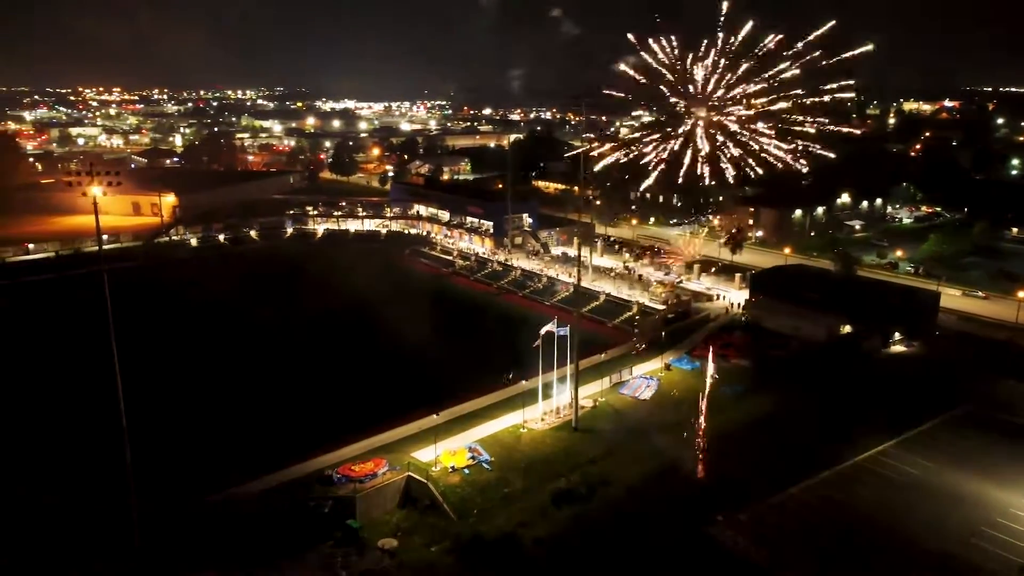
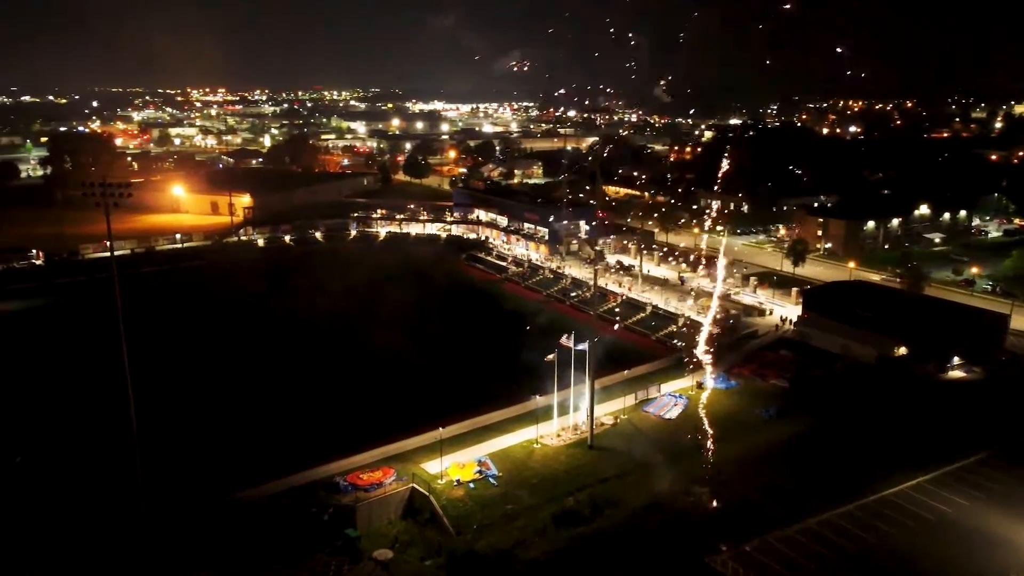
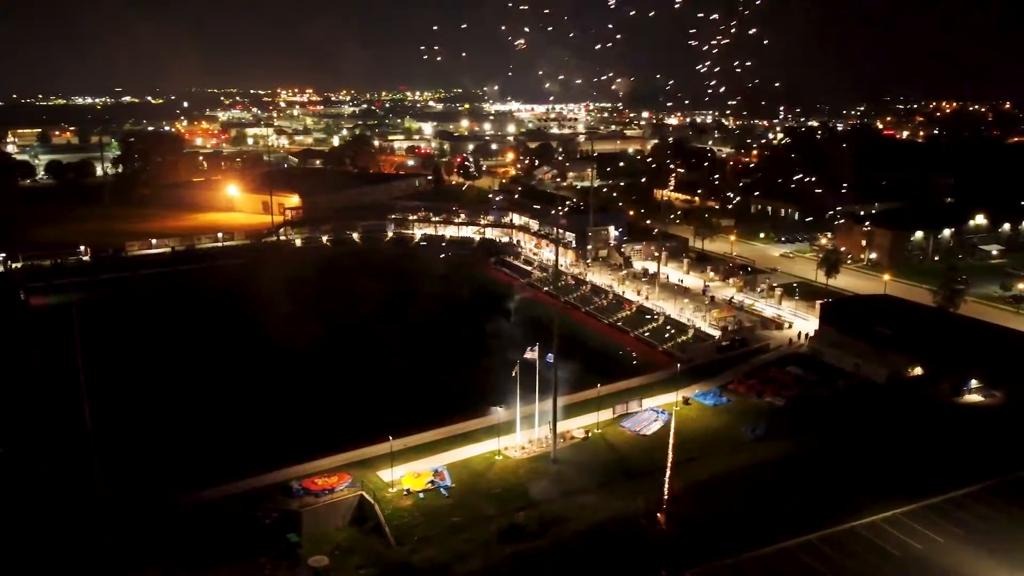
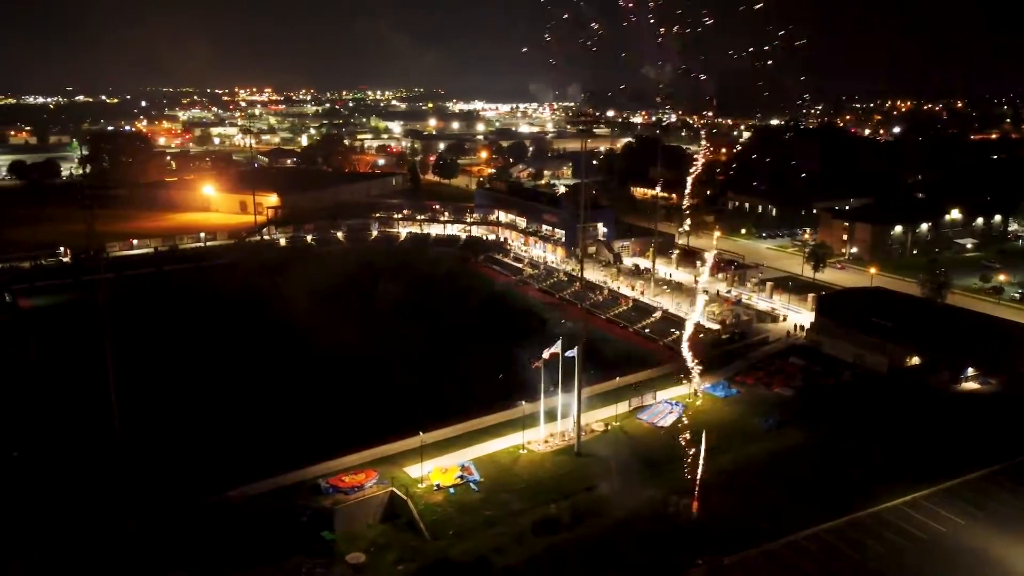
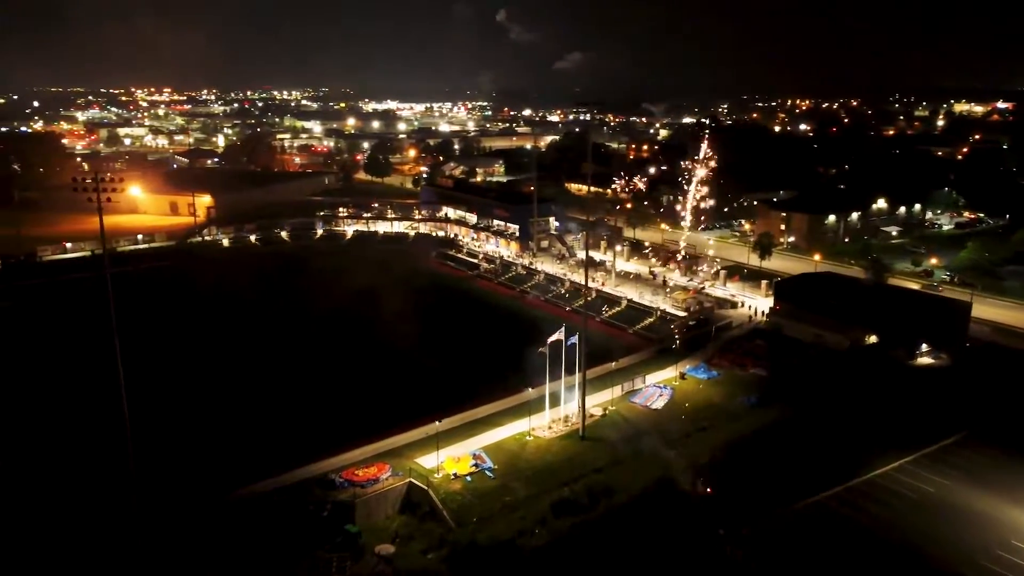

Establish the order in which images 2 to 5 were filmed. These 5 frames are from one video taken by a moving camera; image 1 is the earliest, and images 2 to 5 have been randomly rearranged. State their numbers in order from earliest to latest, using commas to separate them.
5, 2, 4, 3
